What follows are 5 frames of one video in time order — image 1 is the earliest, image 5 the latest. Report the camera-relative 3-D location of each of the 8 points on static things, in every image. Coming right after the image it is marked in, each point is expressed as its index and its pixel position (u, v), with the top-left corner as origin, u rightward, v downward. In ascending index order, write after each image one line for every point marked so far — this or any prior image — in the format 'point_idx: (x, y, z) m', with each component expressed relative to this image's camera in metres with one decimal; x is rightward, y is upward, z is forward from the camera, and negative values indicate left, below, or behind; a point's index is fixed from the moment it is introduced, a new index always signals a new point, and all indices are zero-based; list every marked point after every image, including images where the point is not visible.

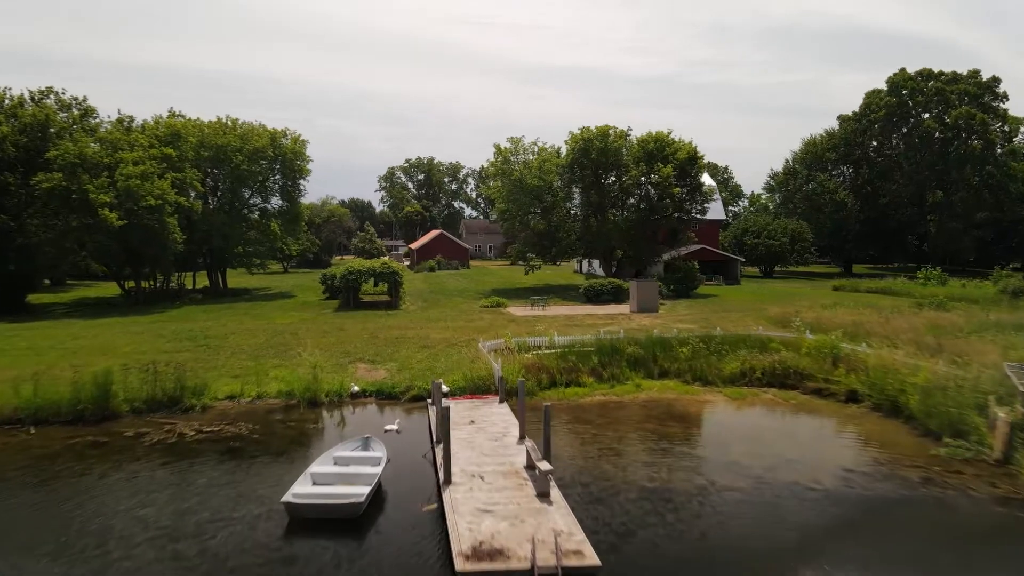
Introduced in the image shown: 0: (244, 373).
0: (-5.8, -1.8, +17.2) m
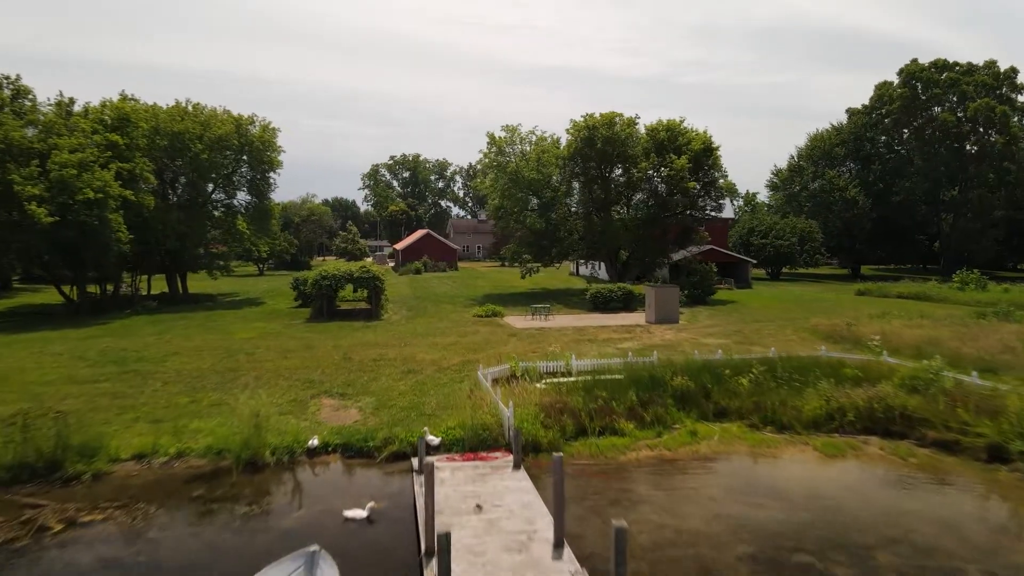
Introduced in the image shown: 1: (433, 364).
0: (-5.6, -2.1, +12.9) m
1: (-1.8, -1.8, +18.4) m
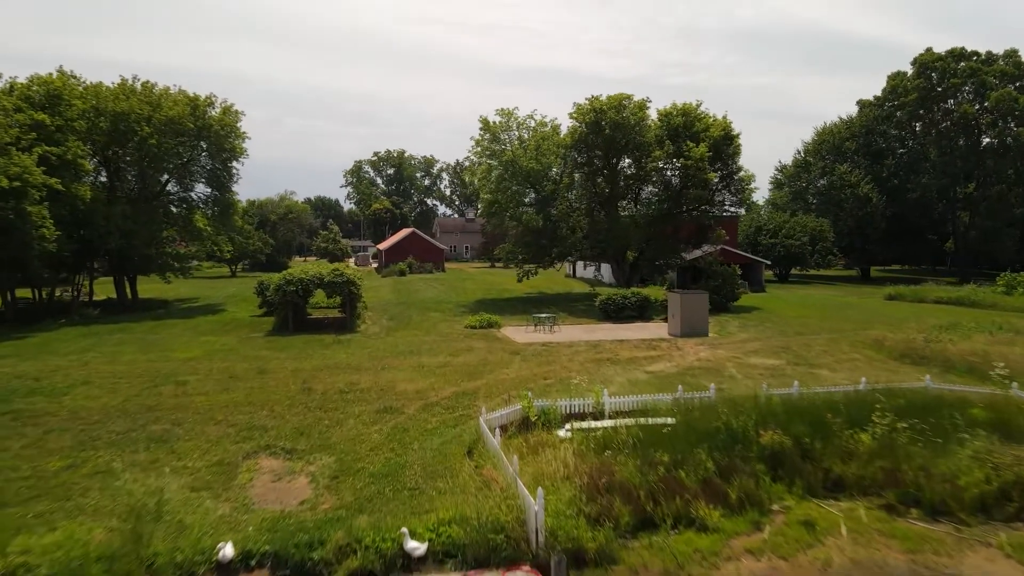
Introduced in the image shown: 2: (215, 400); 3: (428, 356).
0: (-5.3, -2.3, +8.6) m
1: (-1.7, -1.9, +14.1) m
2: (-5.1, -1.9, +13.8) m
3: (-2.0, -1.6, +19.0) m
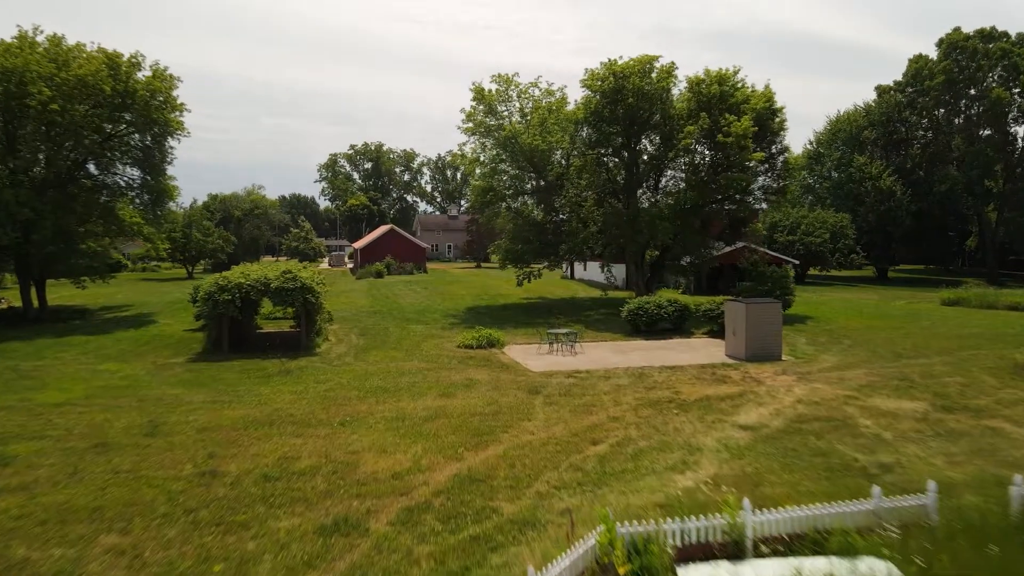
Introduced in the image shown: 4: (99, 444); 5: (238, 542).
0: (-4.7, -2.4, +2.6) m
1: (-1.2, -2.1, +8.3) m
2: (-4.7, -2.1, +7.9) m
3: (-1.7, -1.8, +13.1) m
4: (-5.2, -2.0, +10.2) m
5: (-2.4, -2.2, +7.1) m
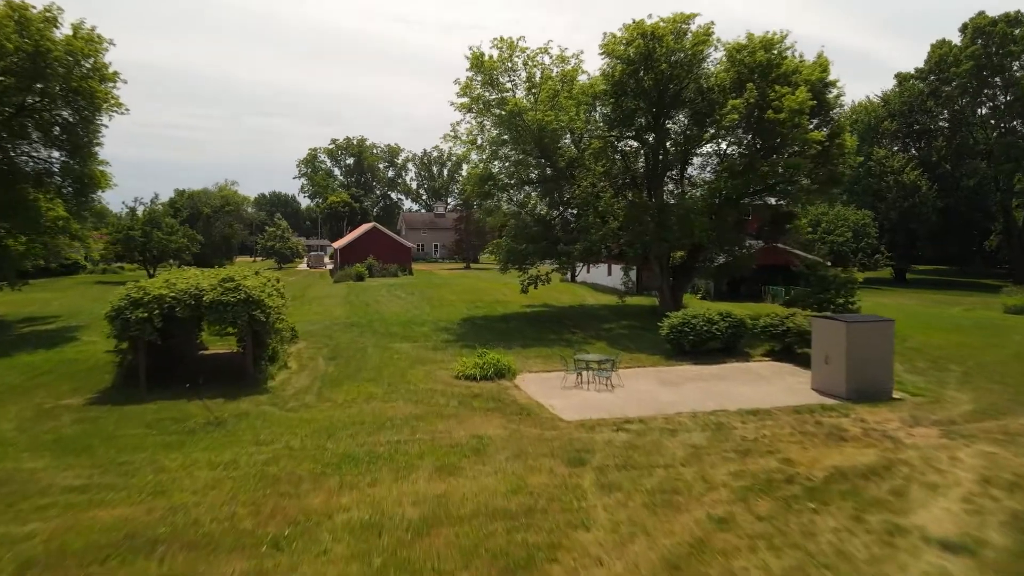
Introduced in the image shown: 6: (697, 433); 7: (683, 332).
0: (-4.1, -2.7, -2.0) m
1: (-0.8, -2.3, +3.7) m
2: (-4.2, -2.3, +3.2) m
3: (-1.3, -2.0, +8.5) m
4: (-4.8, -2.2, +5.6) m
5: (-1.9, -2.4, +2.5) m
6: (+2.4, -1.9, +10.7) m
7: (+3.6, -0.9, +16.8) m
